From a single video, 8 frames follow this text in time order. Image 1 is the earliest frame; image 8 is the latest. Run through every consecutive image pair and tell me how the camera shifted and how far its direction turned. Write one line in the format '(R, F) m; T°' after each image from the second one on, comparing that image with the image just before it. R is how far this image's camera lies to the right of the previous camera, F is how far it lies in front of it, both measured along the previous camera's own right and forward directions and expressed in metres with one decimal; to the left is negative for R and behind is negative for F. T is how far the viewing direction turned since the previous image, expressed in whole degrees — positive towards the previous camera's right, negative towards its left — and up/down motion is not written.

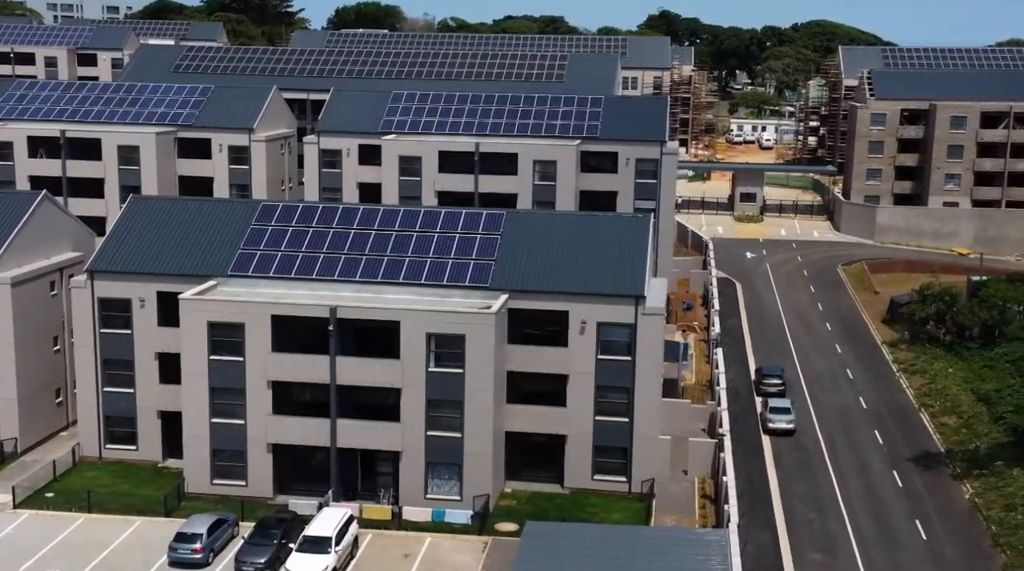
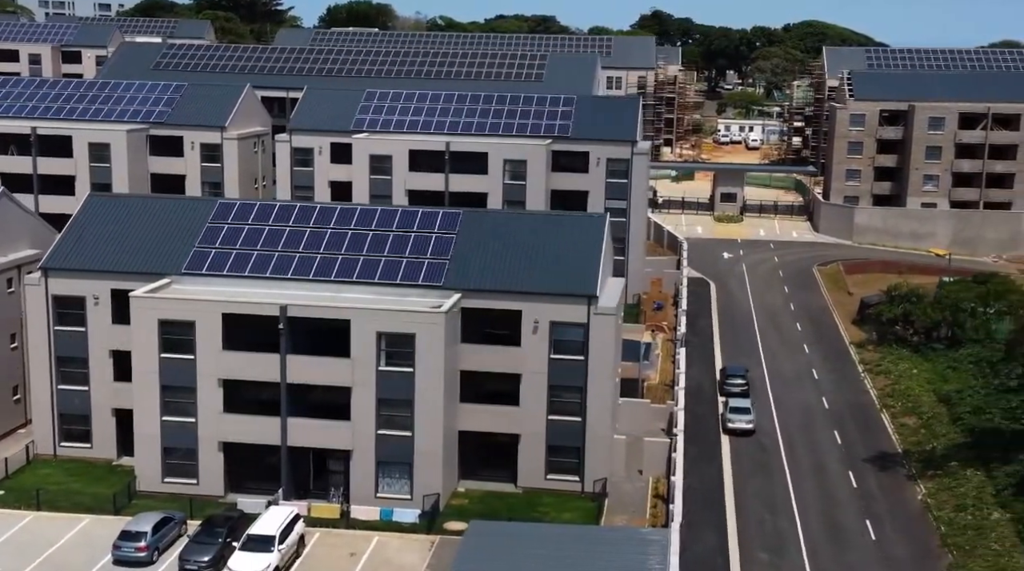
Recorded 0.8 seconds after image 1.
(+1.9, 0.0) m; 0°
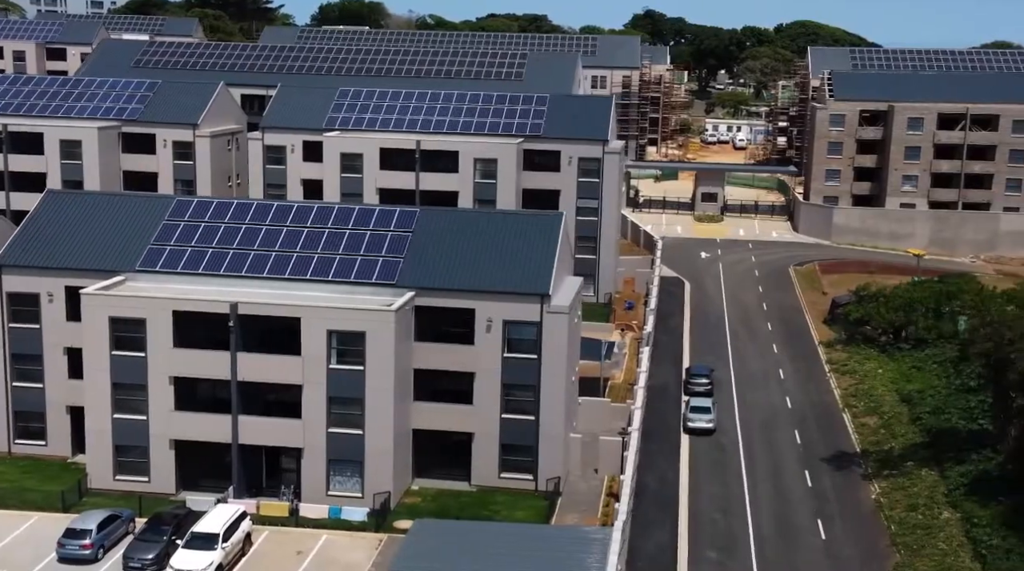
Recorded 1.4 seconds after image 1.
(+1.9, 0.0) m; 0°
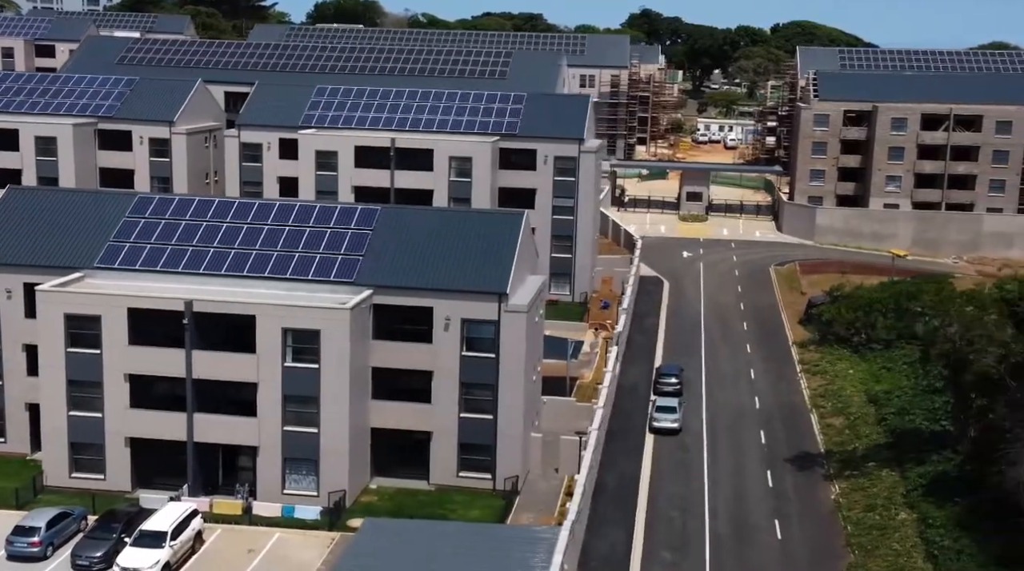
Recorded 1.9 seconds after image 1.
(+1.8, +0.2) m; 0°
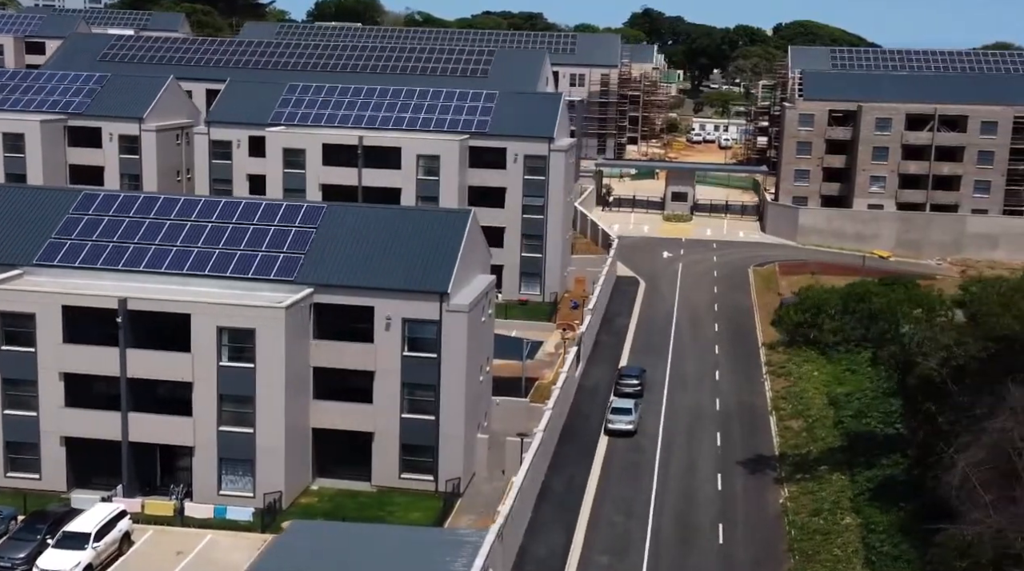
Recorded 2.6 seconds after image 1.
(+2.8, +0.8) m; -1°
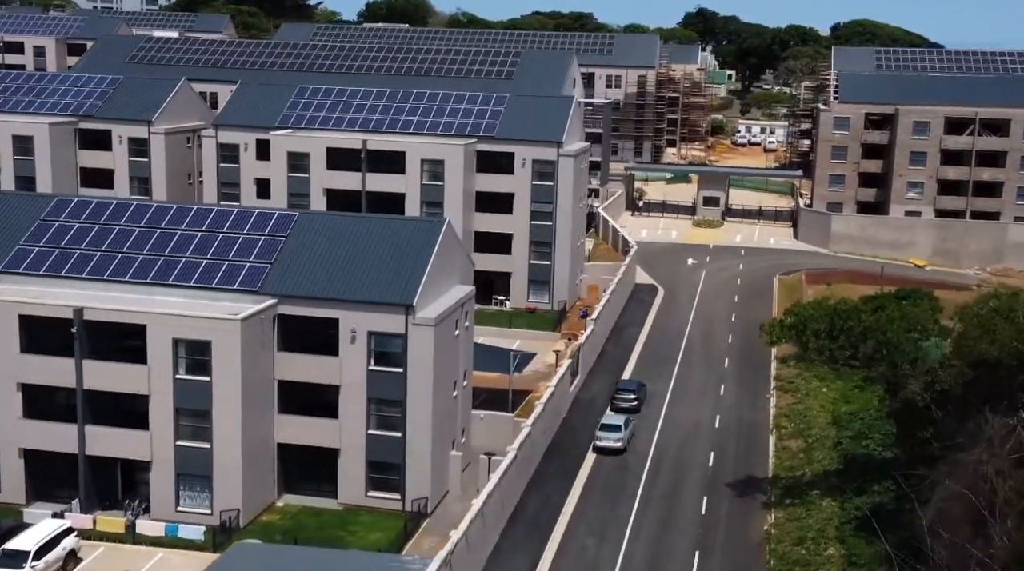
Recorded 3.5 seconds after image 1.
(+3.7, +2.2) m; -3°
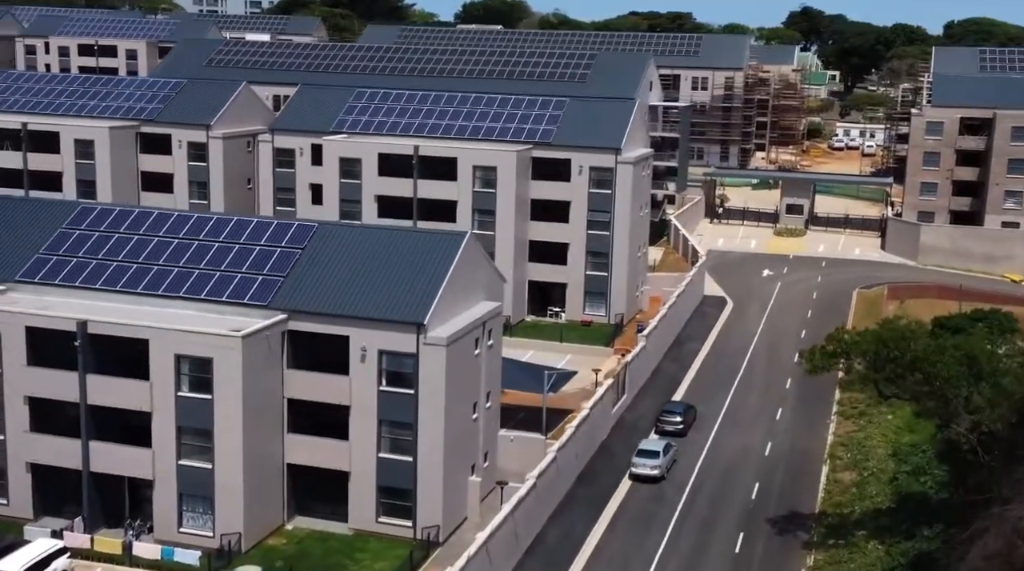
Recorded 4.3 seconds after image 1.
(+3.4, +2.9) m; -5°
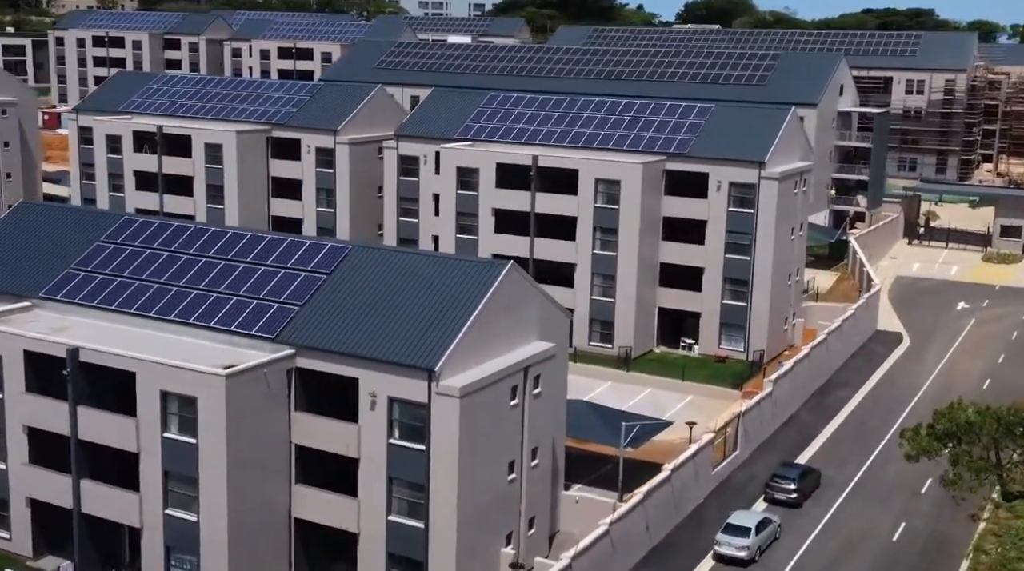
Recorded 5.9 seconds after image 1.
(+6.7, +8.5) m; -11°
